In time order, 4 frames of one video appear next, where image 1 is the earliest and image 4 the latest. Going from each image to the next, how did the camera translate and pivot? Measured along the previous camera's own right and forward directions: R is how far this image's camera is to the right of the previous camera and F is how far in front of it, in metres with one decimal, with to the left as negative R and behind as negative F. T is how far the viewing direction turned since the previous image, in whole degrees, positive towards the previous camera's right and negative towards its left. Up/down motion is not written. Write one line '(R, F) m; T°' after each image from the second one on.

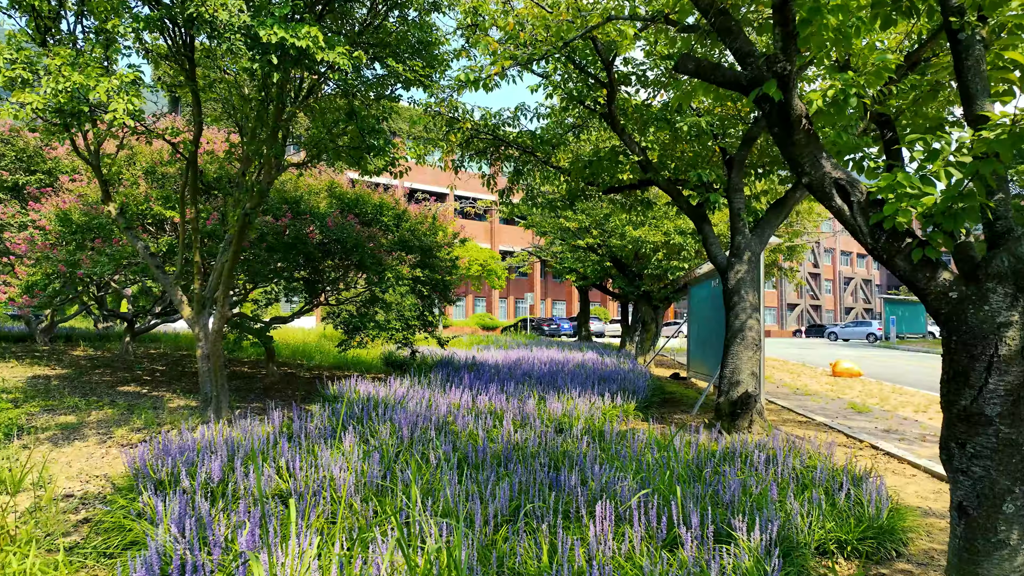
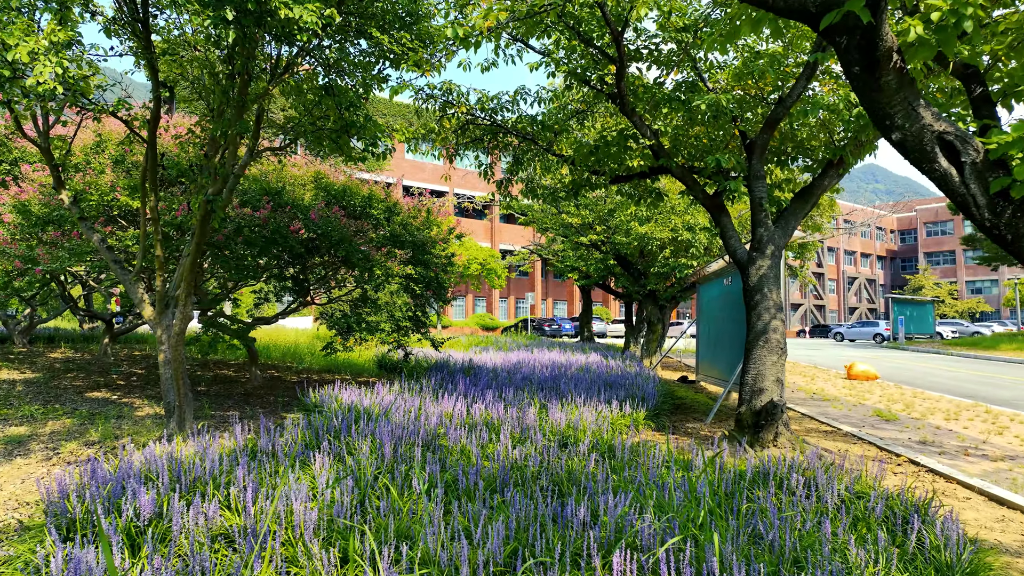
(0.0, +0.6) m; 0°
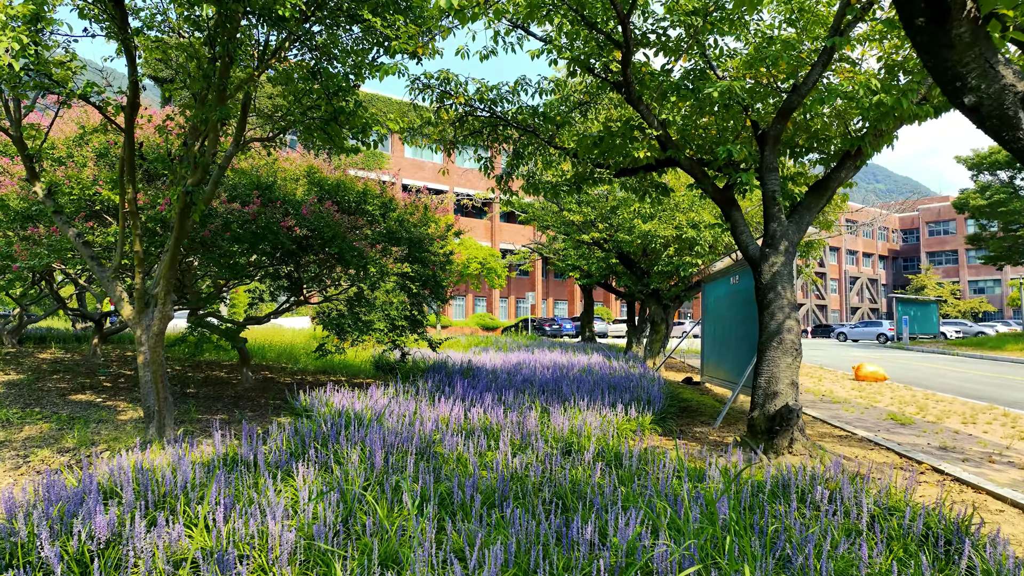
(0.0, +0.3) m; 0°
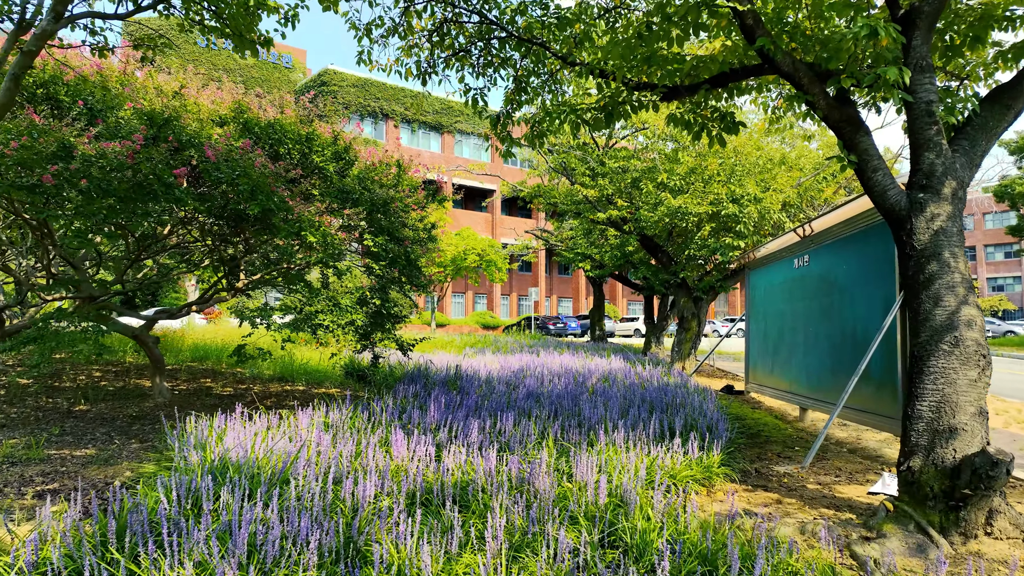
(0.0, +2.1) m; 0°
